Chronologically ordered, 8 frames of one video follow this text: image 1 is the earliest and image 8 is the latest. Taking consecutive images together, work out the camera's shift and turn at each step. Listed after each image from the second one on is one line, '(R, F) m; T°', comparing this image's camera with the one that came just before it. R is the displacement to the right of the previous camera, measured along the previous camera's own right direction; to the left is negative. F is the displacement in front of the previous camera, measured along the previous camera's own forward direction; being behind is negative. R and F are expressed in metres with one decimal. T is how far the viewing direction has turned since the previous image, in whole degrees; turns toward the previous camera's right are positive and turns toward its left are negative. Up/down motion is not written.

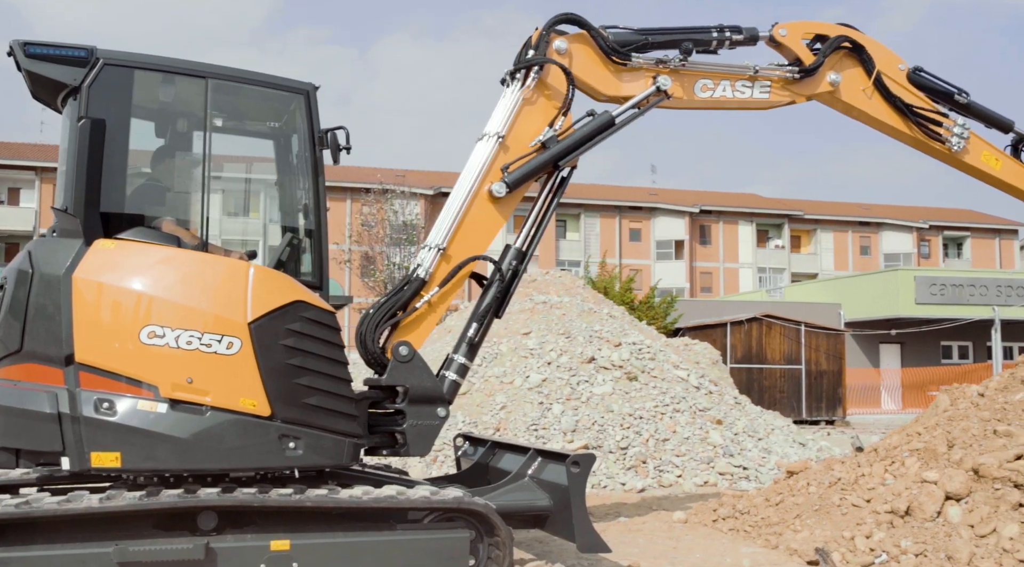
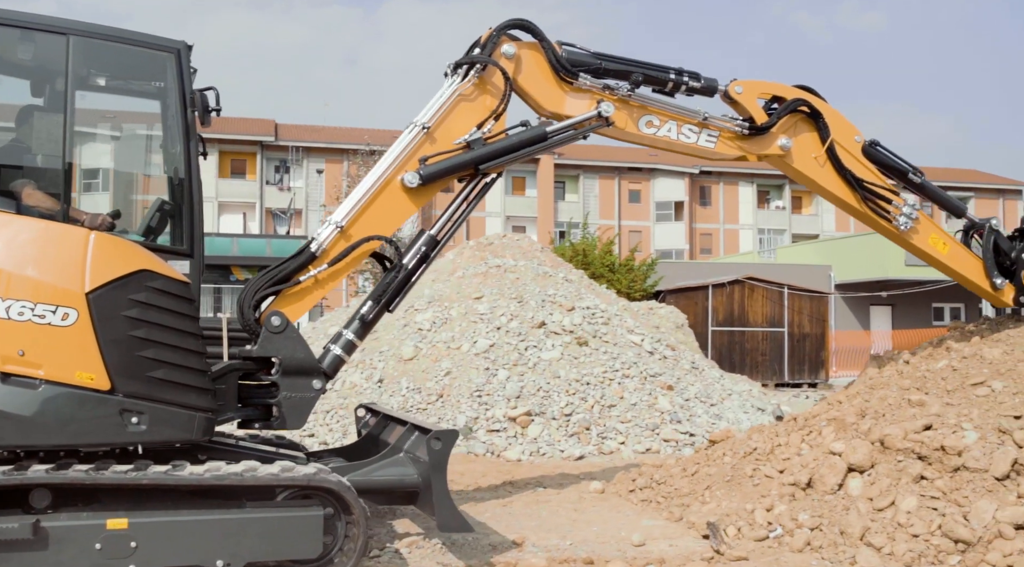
(+0.8, +0.2) m; -1°
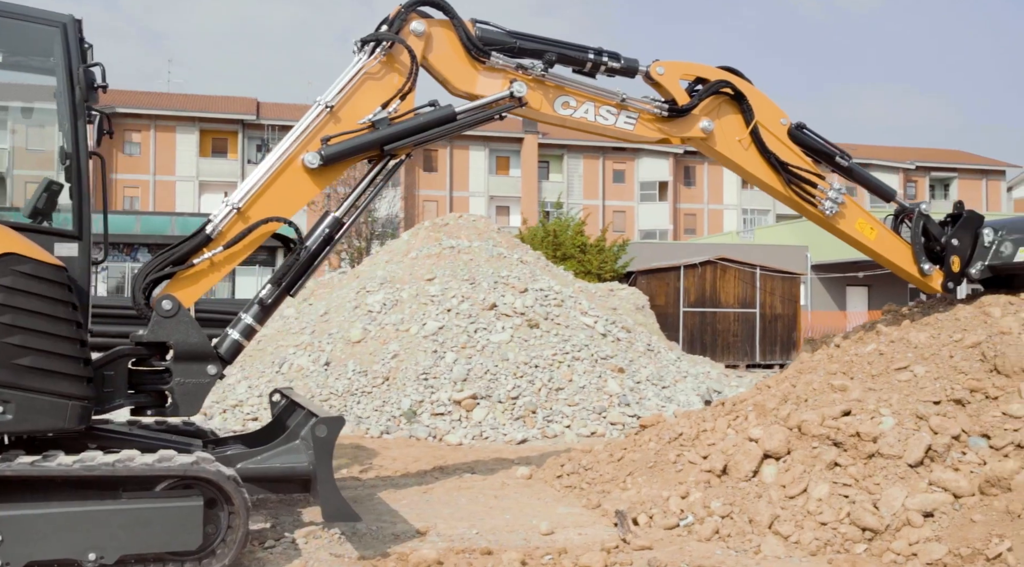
(+0.5, +0.2) m; +1°
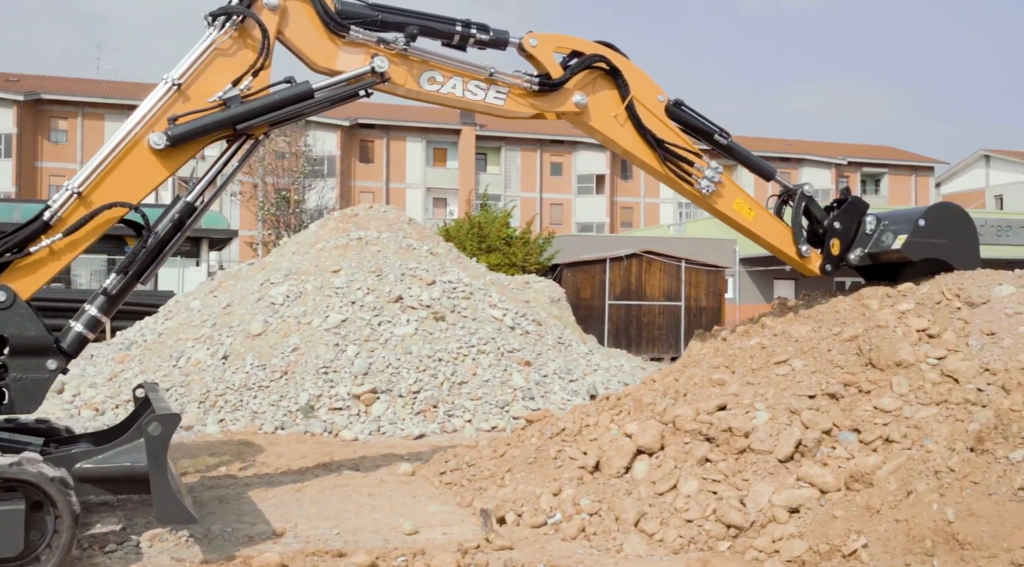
(+0.5, +0.2) m; +4°
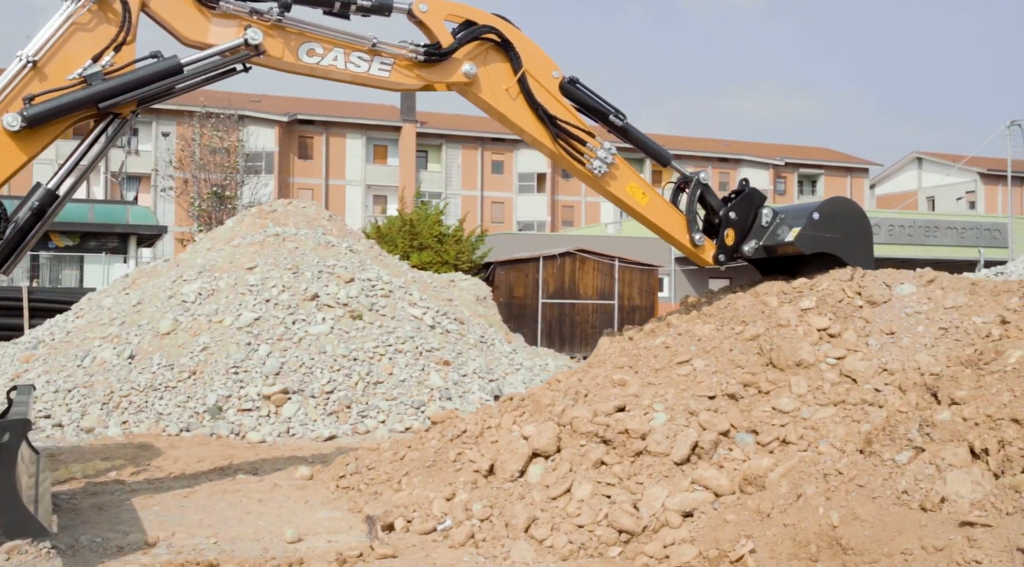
(+0.3, +0.2) m; +3°
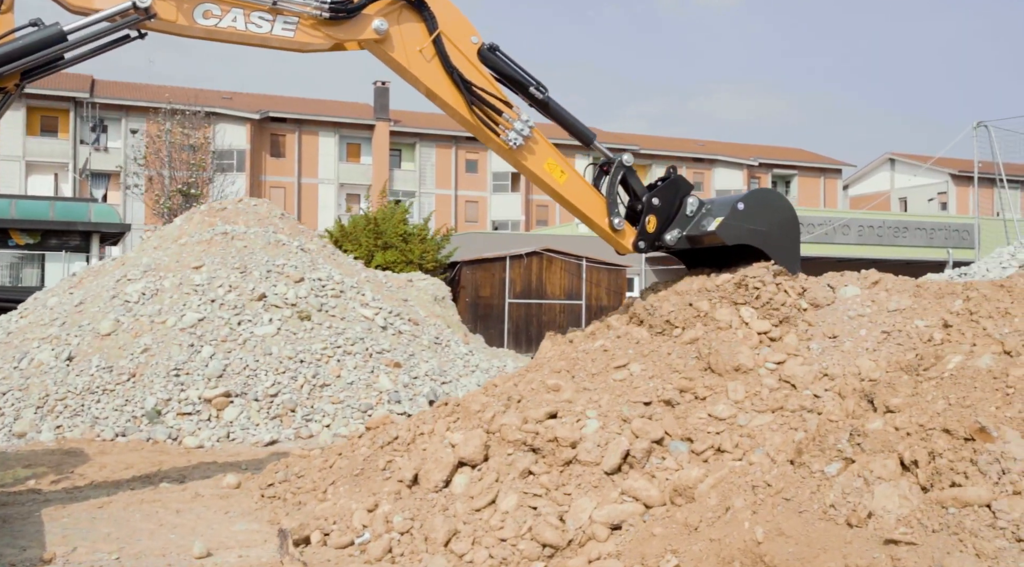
(+0.3, +0.2) m; +1°
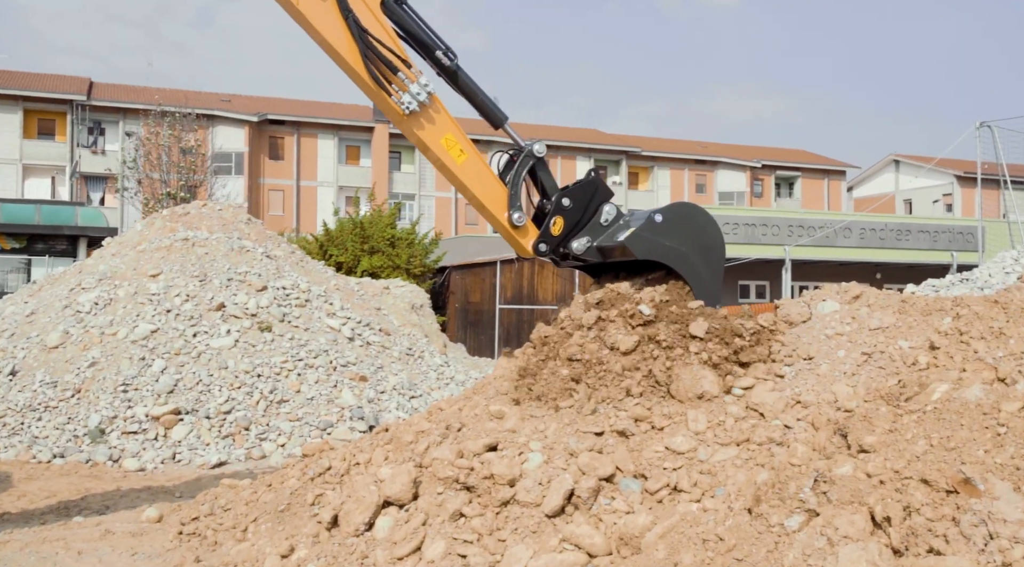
(+0.4, +0.6) m; 0°
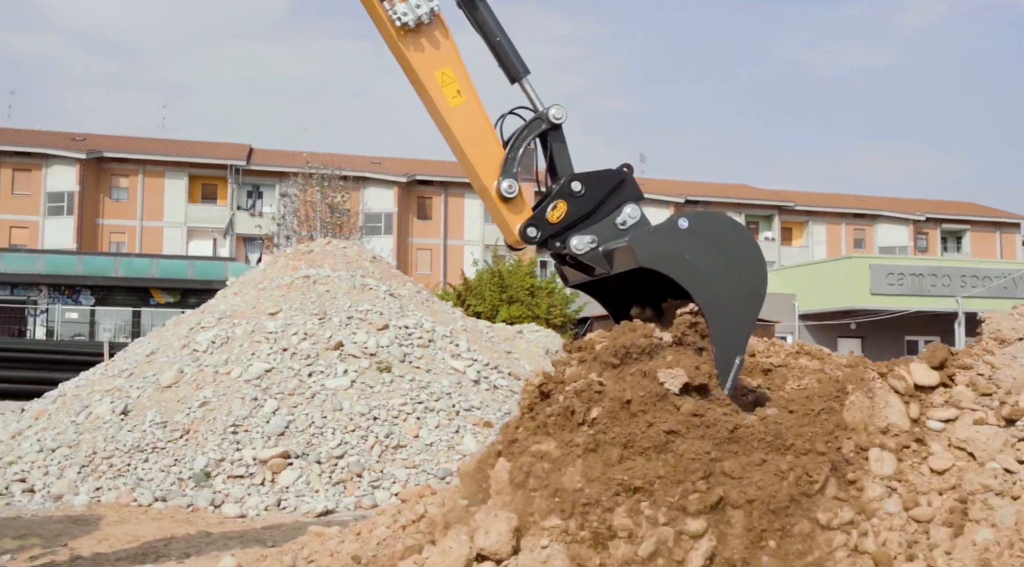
(+0.1, +0.9) m; -9°
